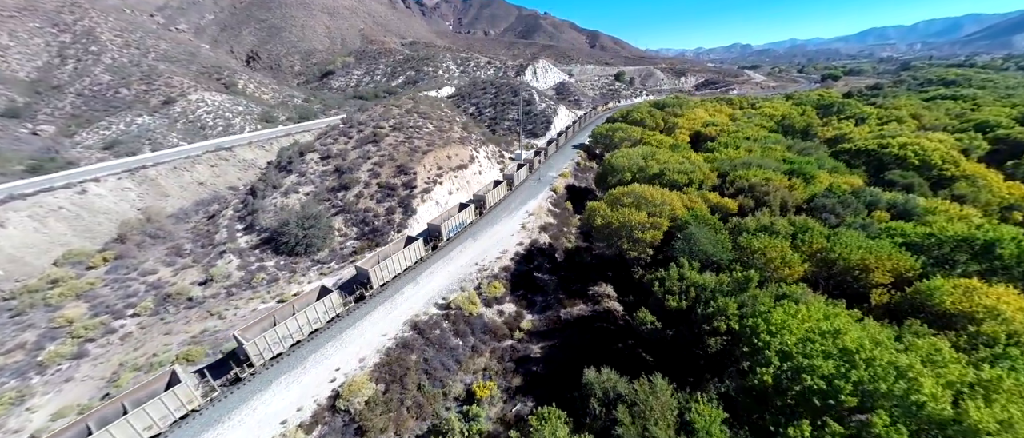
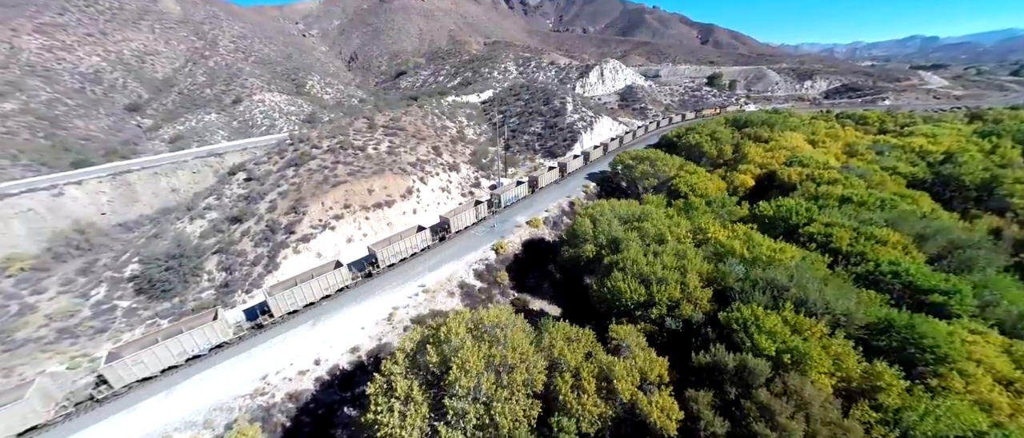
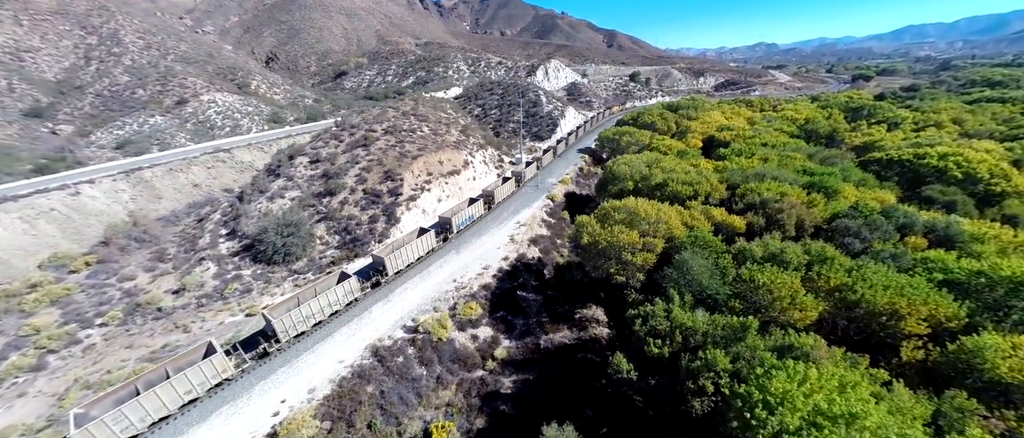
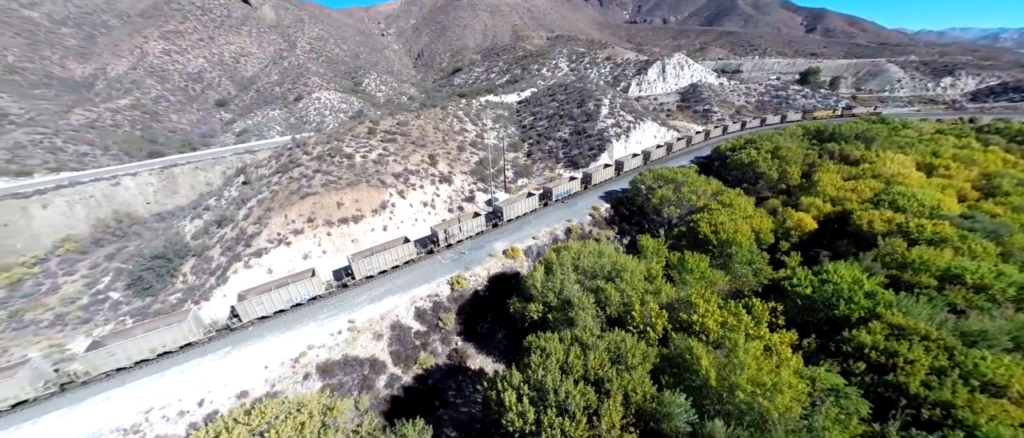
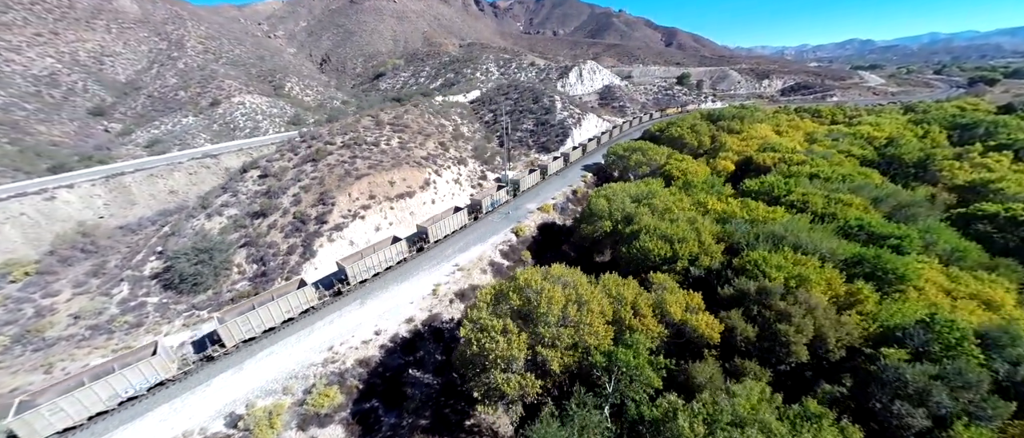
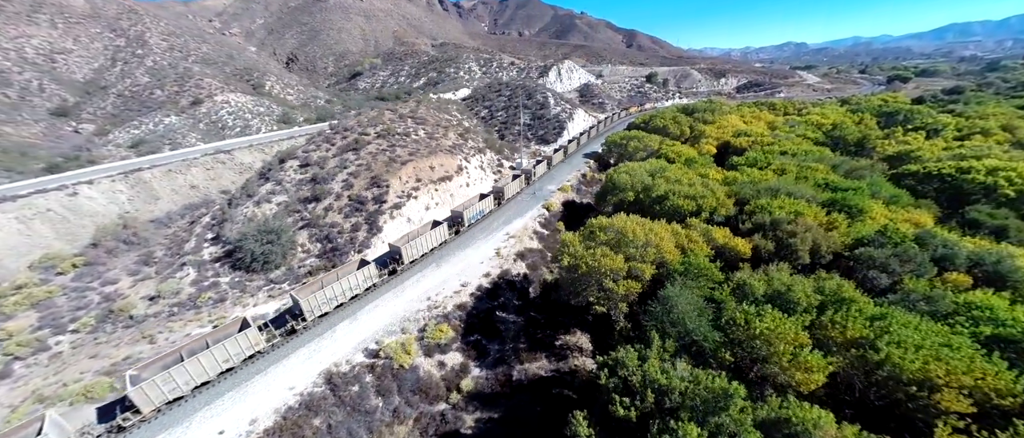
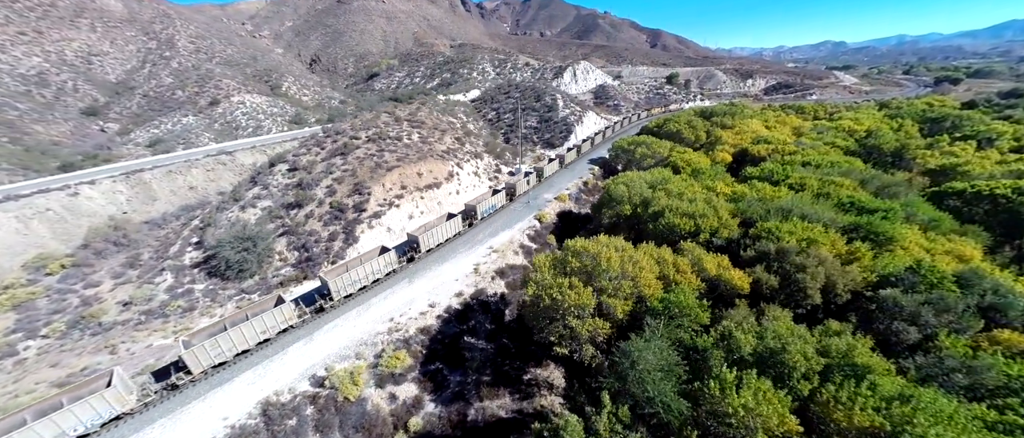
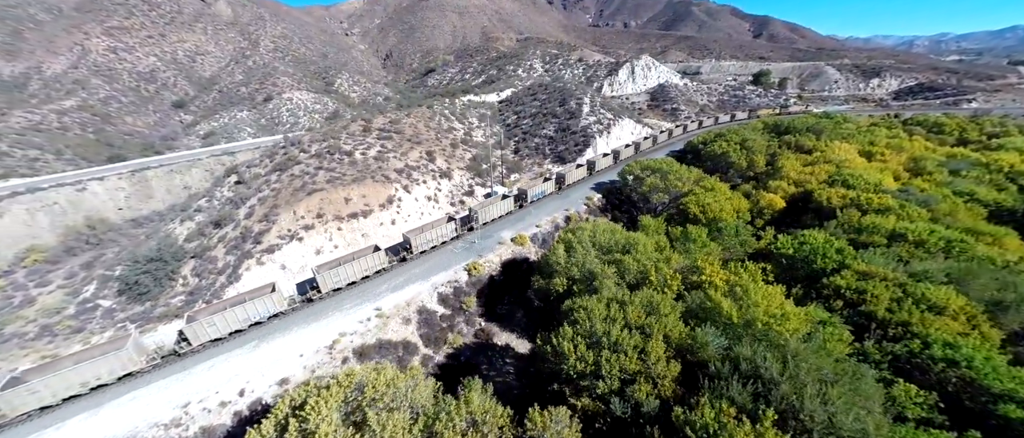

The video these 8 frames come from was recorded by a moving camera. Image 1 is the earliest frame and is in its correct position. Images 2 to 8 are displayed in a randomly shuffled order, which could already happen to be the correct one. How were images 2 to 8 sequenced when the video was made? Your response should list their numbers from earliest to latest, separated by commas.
3, 6, 7, 5, 2, 8, 4
